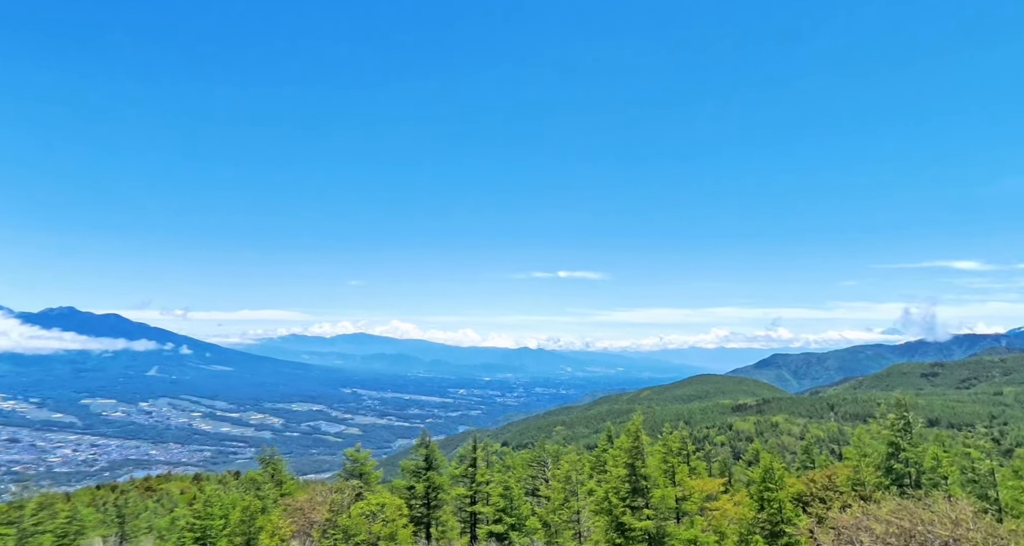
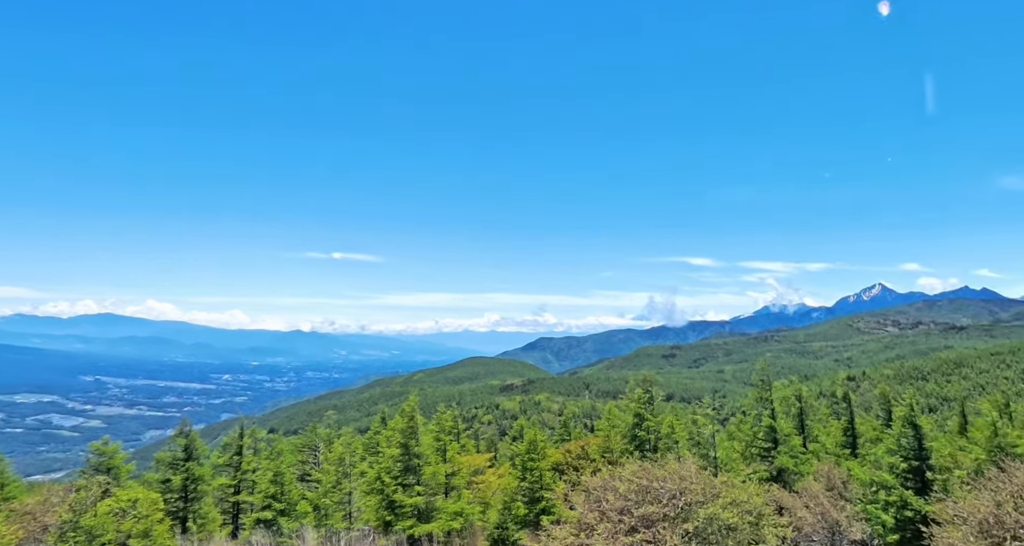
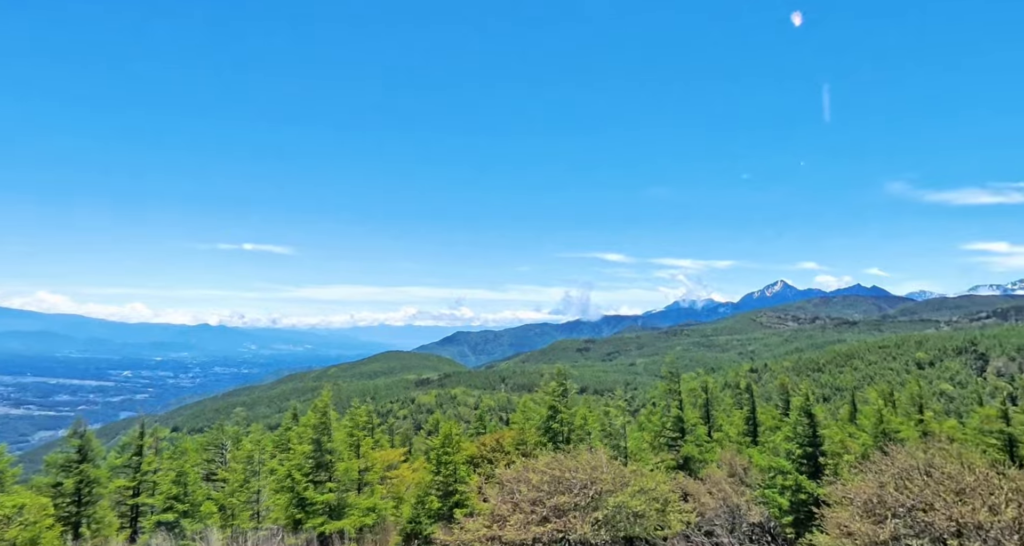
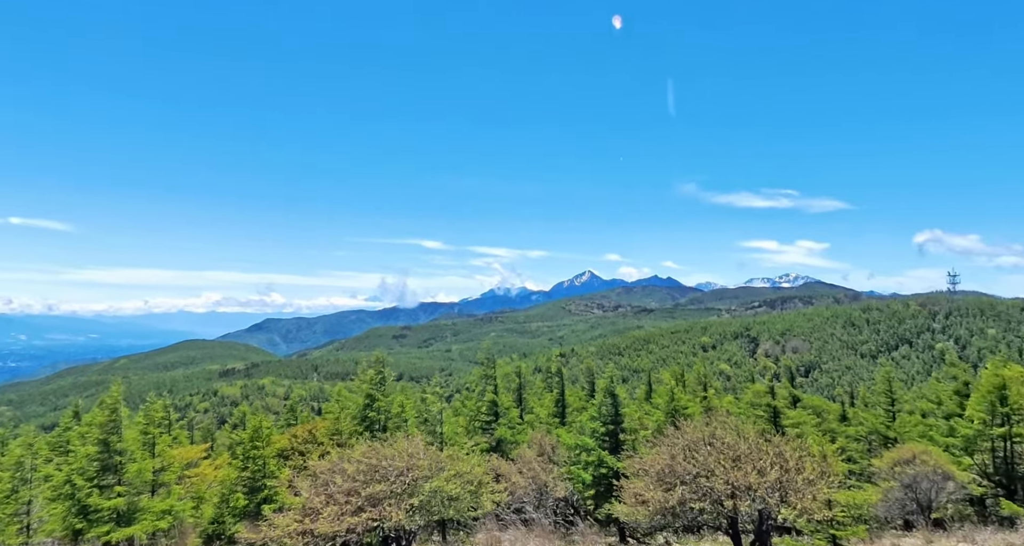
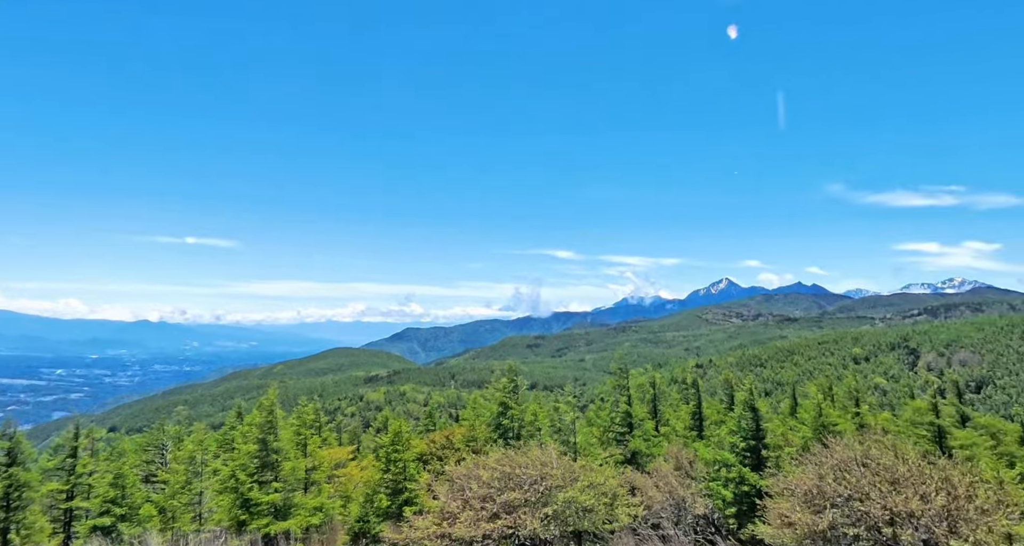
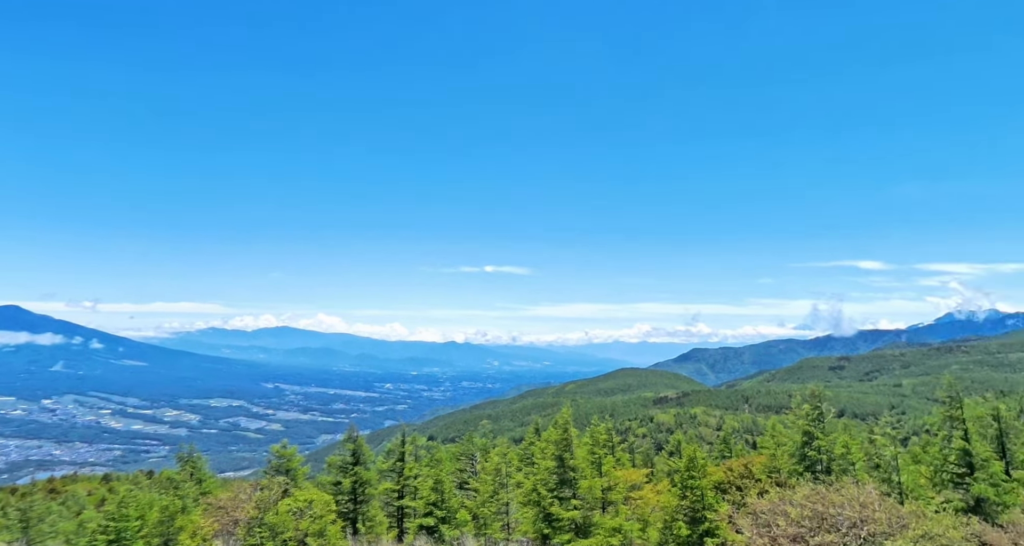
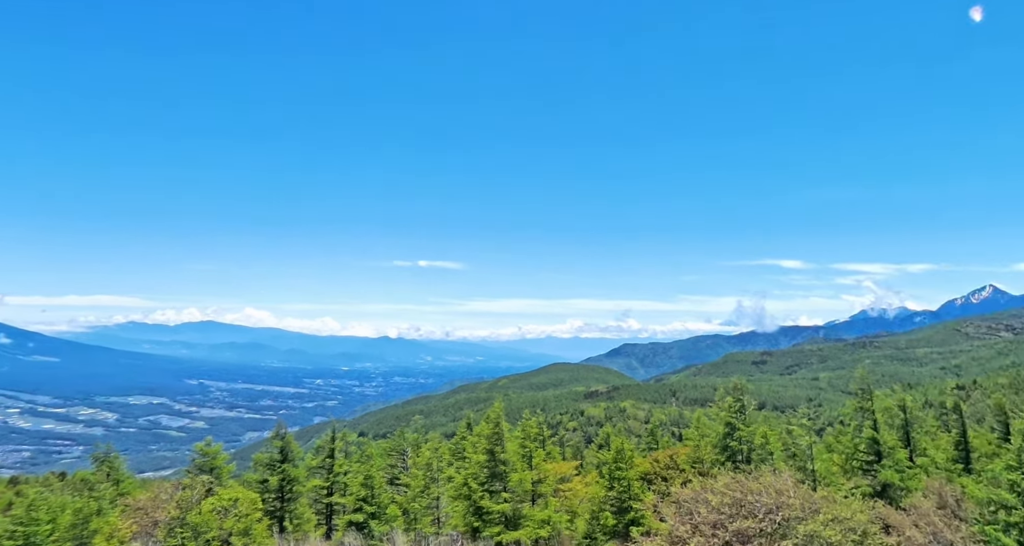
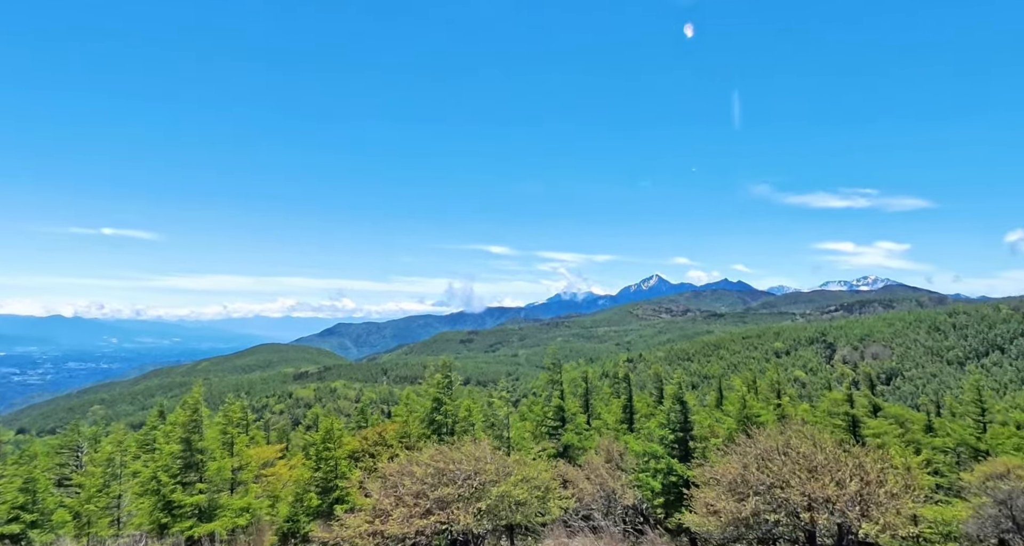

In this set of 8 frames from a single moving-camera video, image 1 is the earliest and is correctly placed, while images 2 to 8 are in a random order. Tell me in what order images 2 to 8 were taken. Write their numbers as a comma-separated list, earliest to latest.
6, 7, 2, 3, 5, 8, 4
